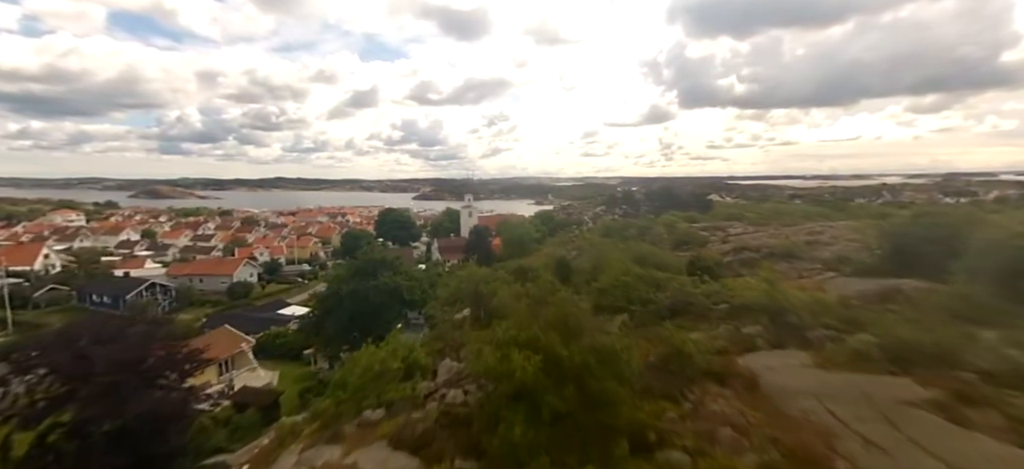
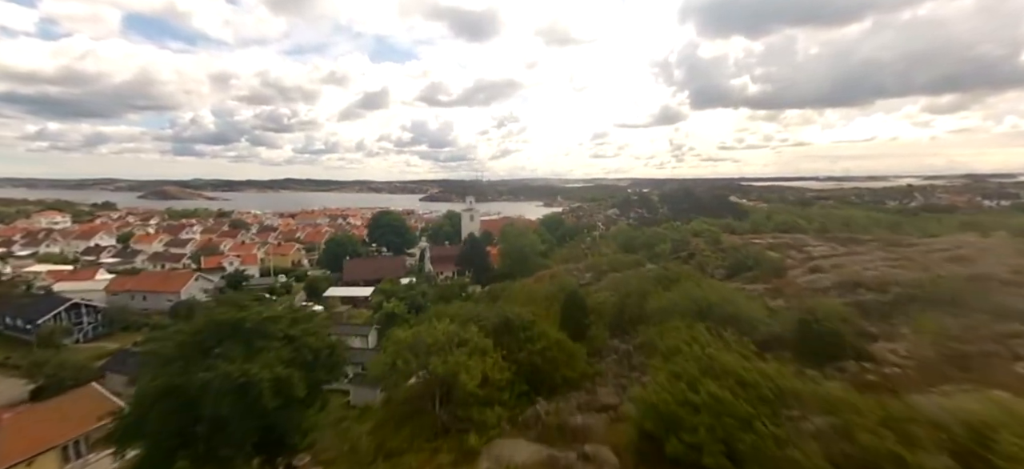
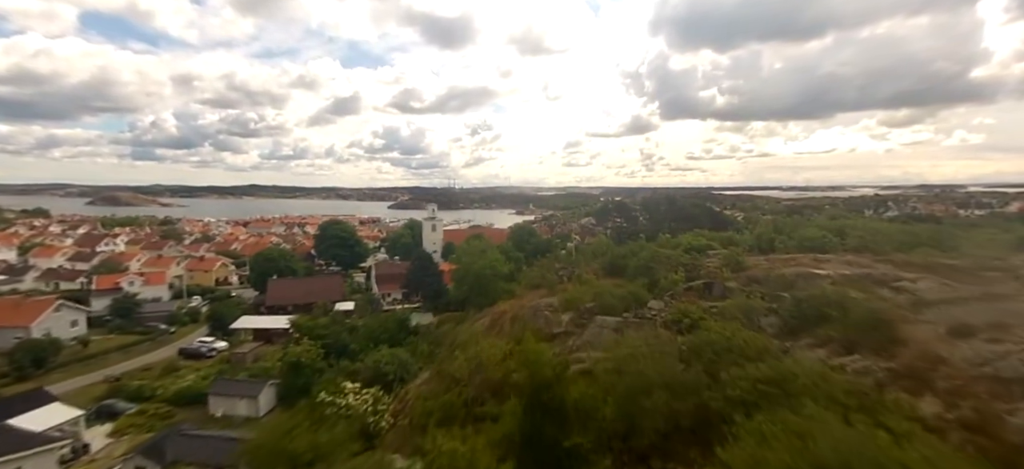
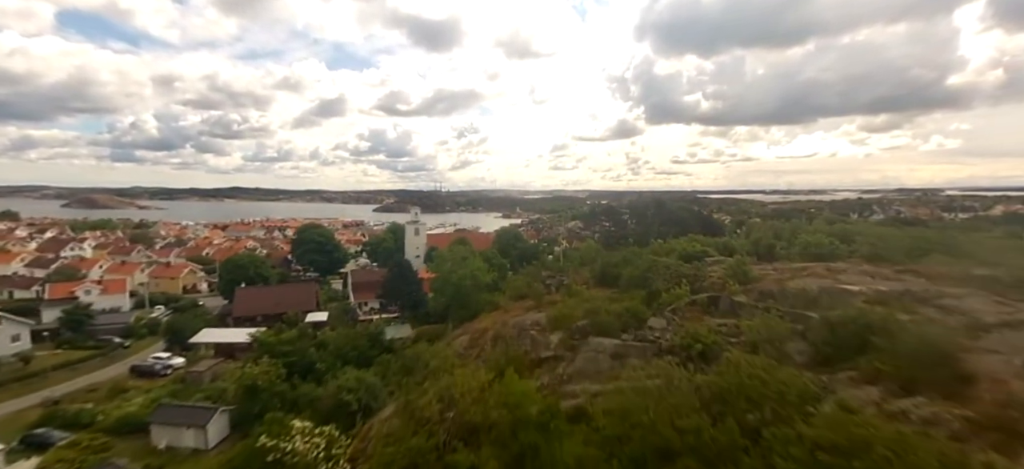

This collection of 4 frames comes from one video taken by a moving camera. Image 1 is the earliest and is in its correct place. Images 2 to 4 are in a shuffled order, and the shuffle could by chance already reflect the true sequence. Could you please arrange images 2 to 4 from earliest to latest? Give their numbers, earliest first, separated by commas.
2, 3, 4
